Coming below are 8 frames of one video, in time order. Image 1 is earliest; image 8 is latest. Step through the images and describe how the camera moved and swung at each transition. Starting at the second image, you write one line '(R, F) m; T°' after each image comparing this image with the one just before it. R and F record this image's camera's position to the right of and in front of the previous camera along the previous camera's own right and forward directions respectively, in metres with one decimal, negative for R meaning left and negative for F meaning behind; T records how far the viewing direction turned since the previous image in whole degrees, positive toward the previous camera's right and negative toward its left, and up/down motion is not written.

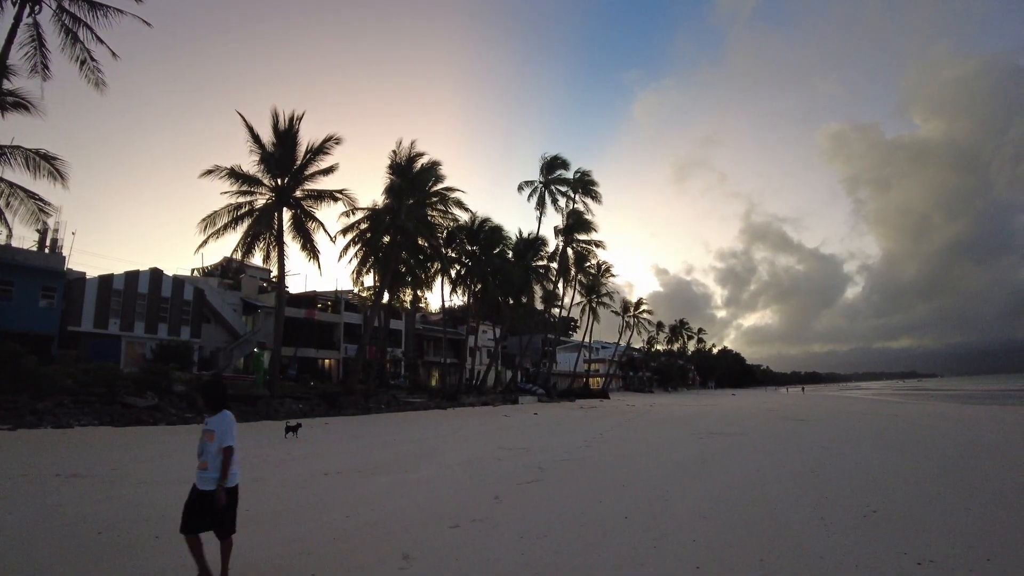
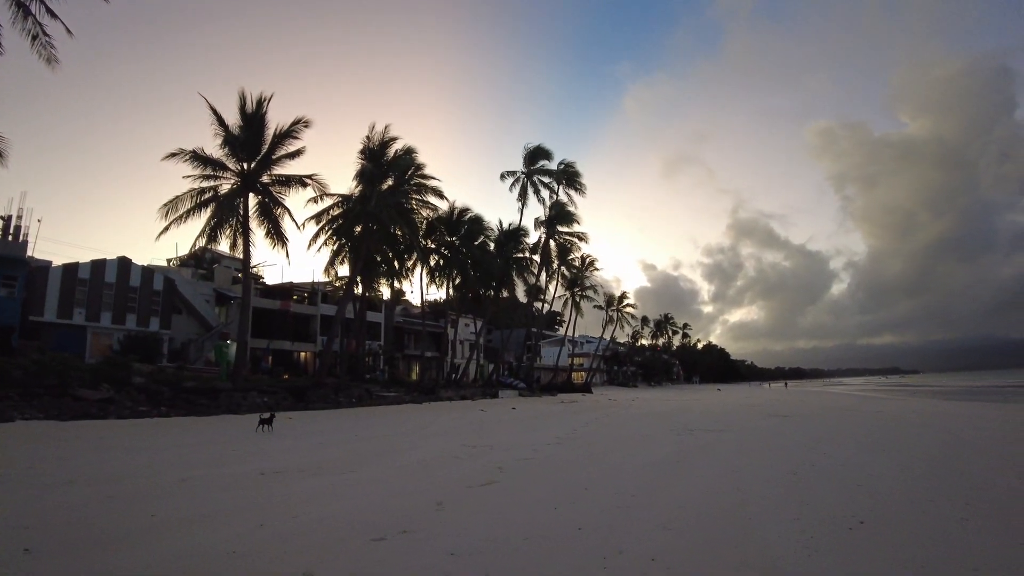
(+0.4, +0.7) m; +1°
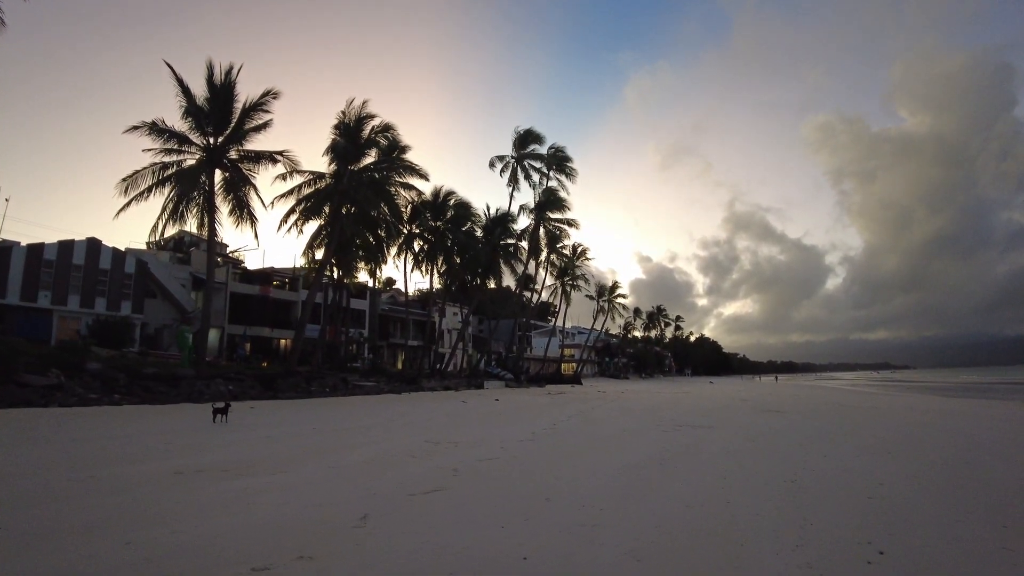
(+0.4, +1.0) m; 0°
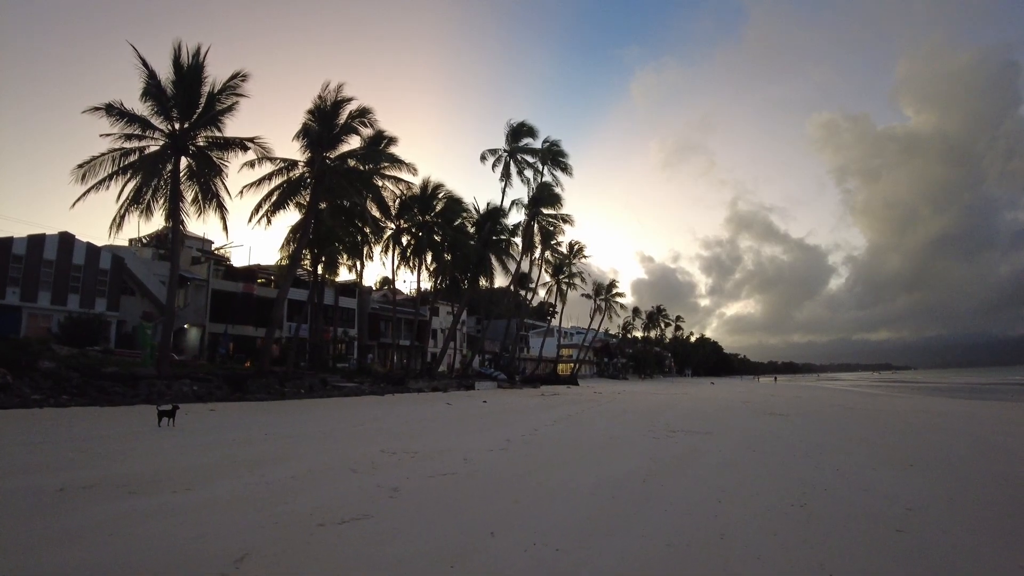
(+0.5, +1.2) m; 0°
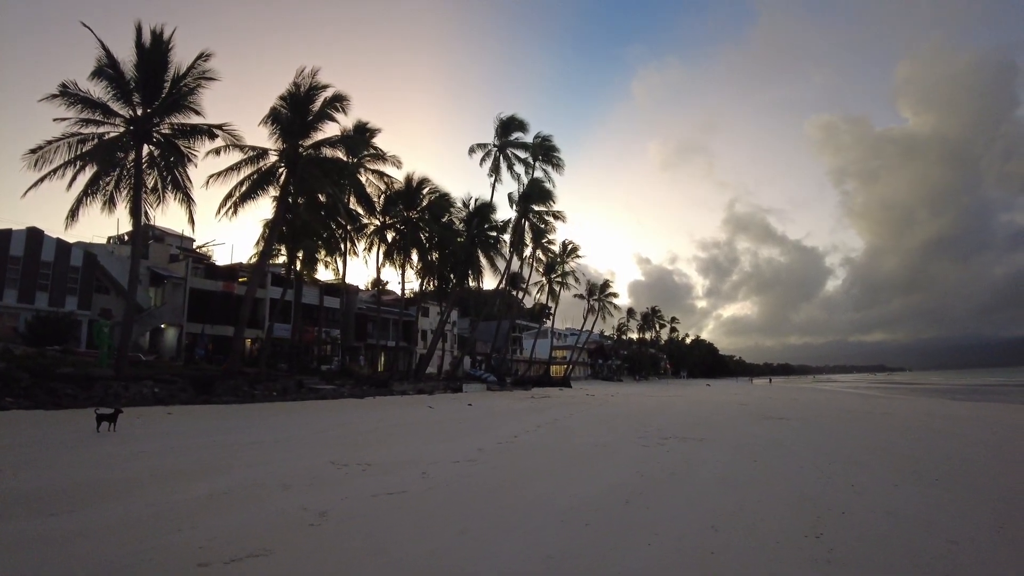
(+0.4, +1.0) m; 0°
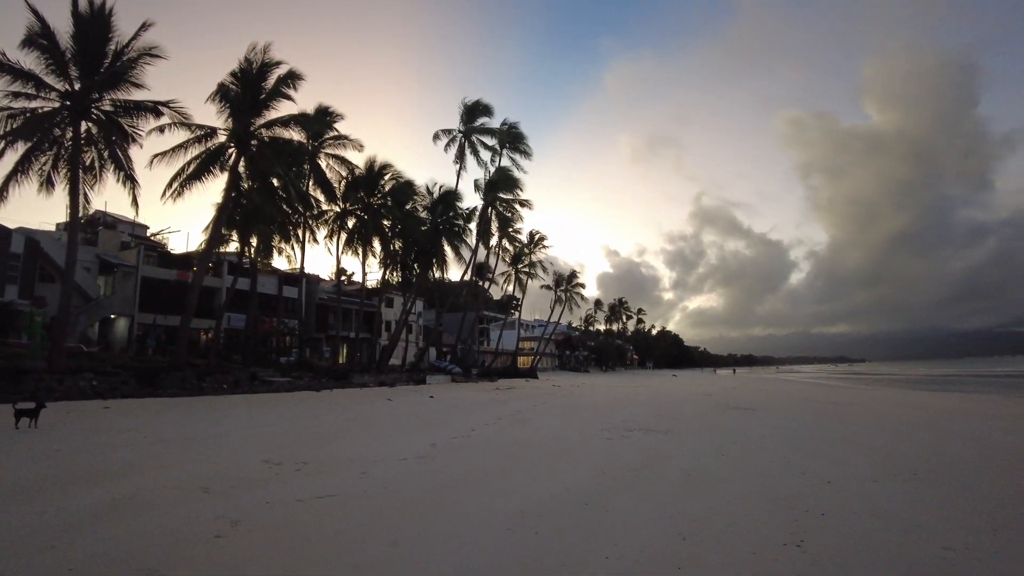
(+0.2, +0.5) m; +3°
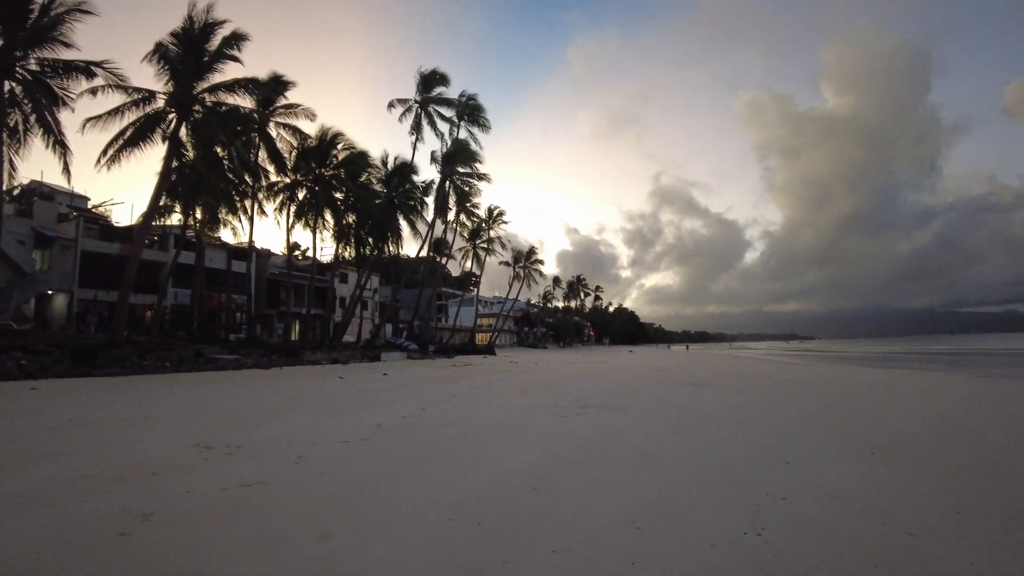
(+0.1, +0.2) m; +4°
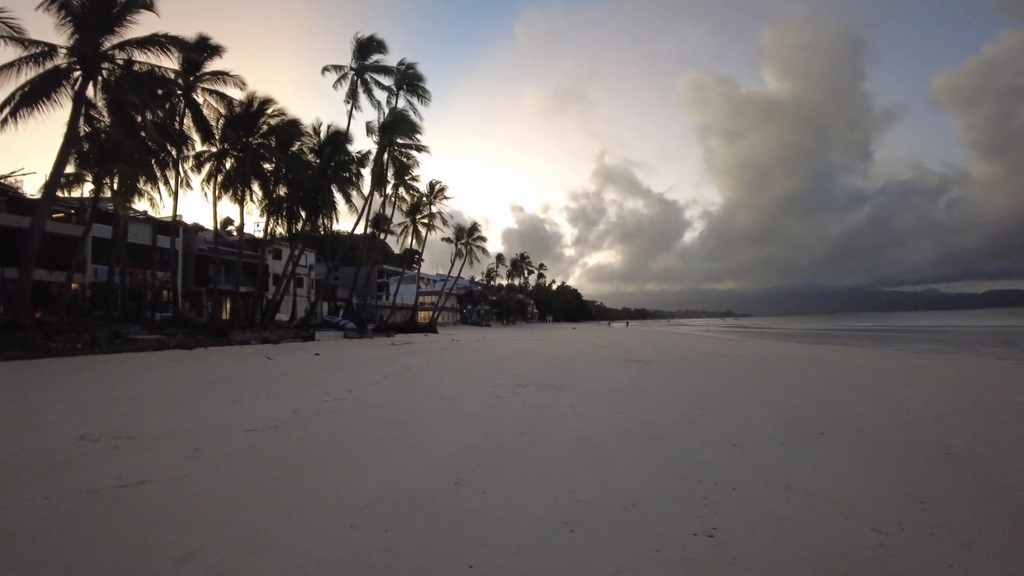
(+0.1, +0.4) m; +5°
